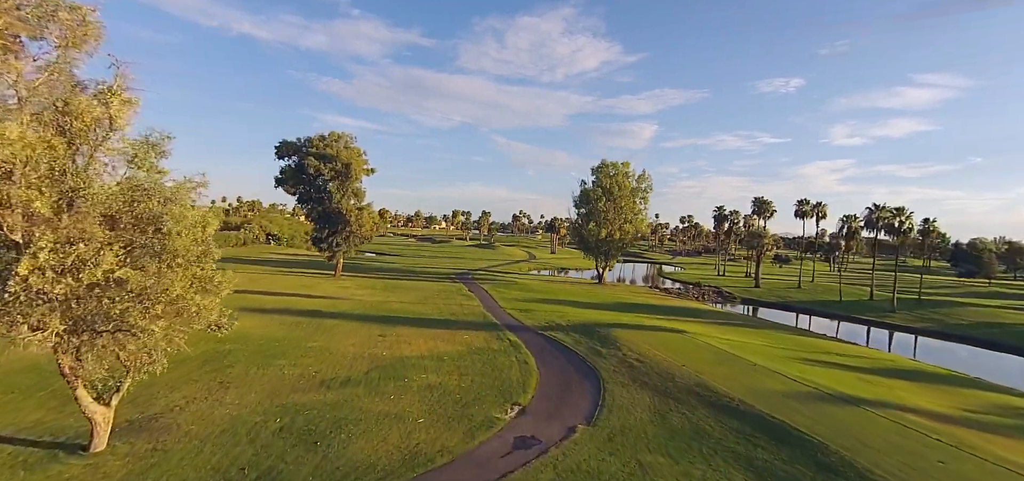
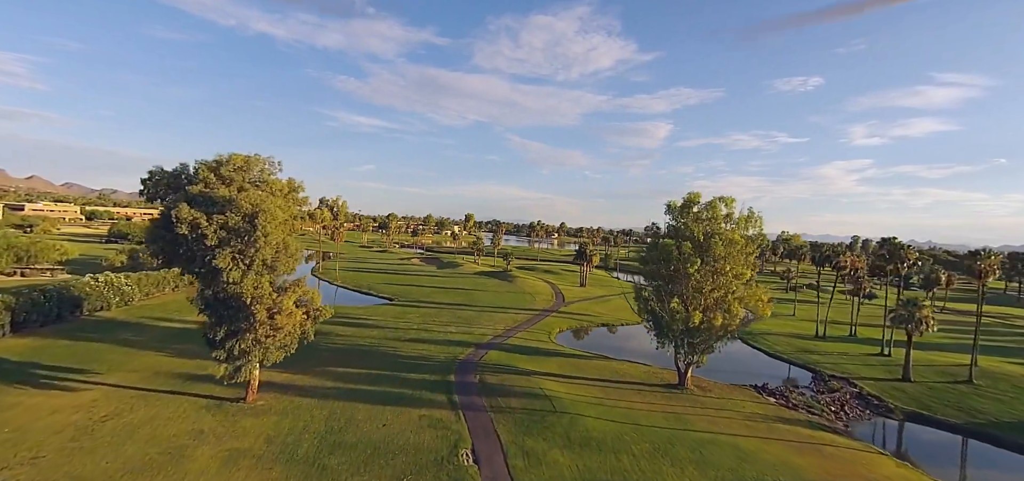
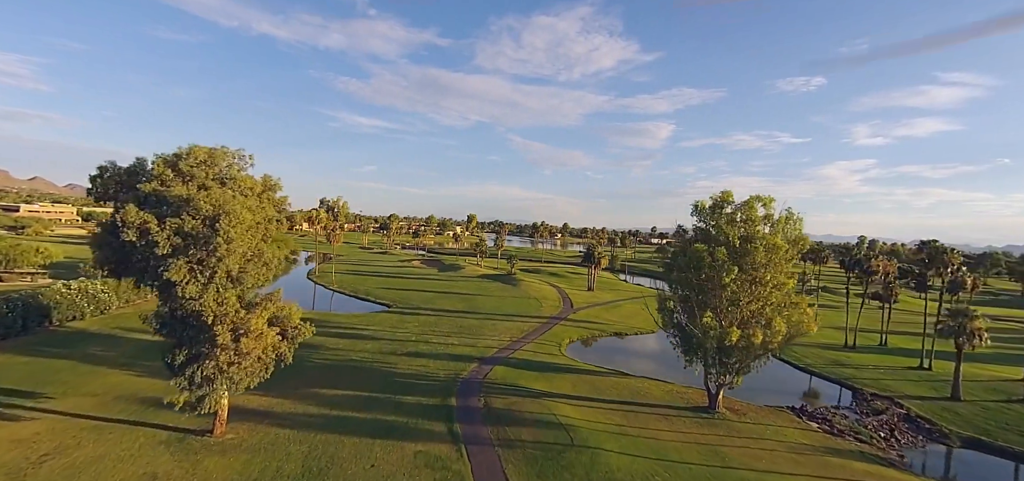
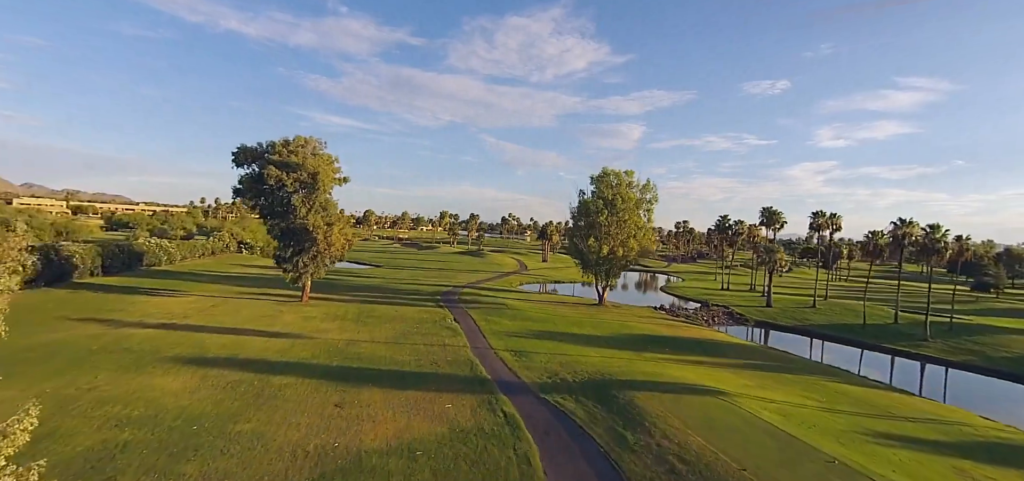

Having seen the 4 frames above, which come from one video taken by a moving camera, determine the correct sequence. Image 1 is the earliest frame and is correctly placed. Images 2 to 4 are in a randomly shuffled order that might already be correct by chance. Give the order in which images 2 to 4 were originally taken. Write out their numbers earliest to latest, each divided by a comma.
4, 2, 3
